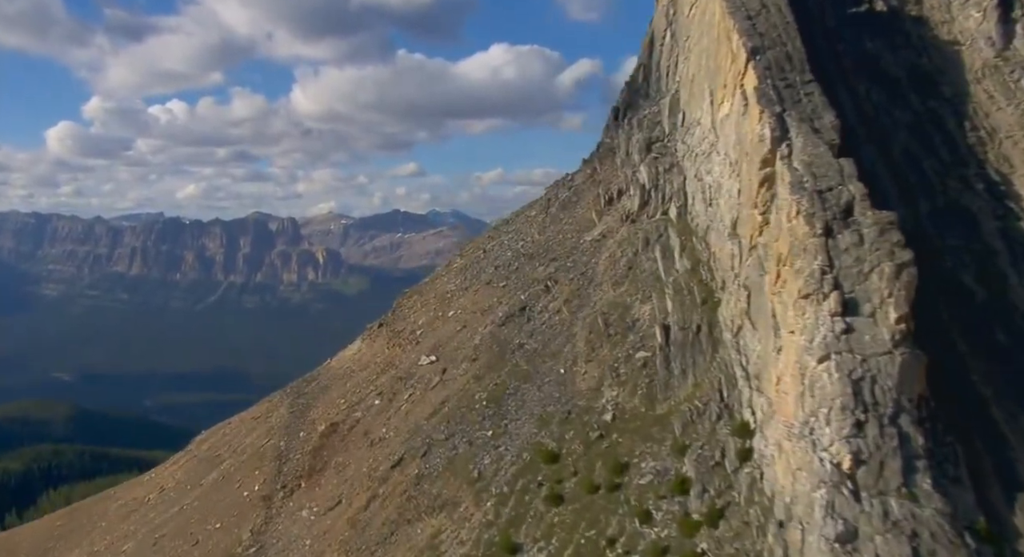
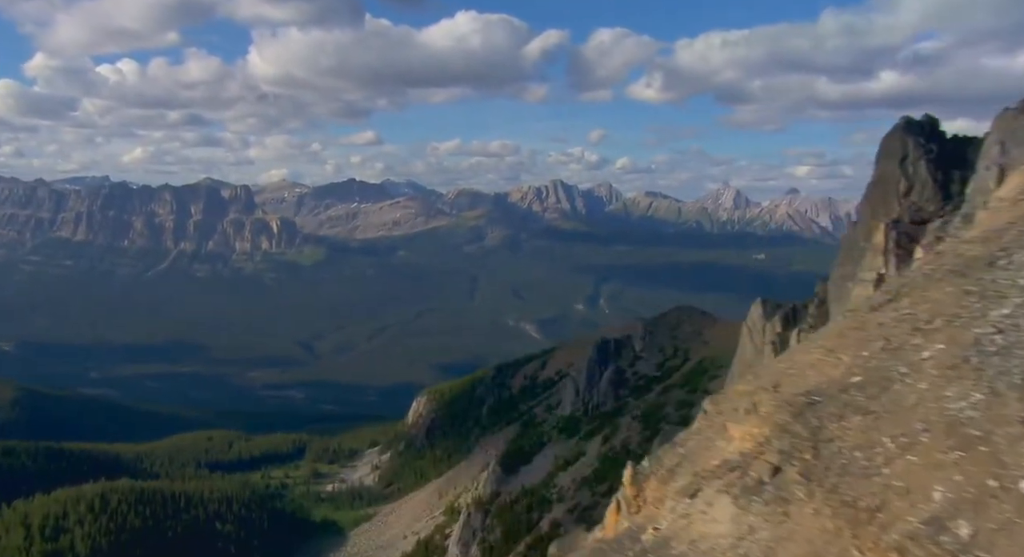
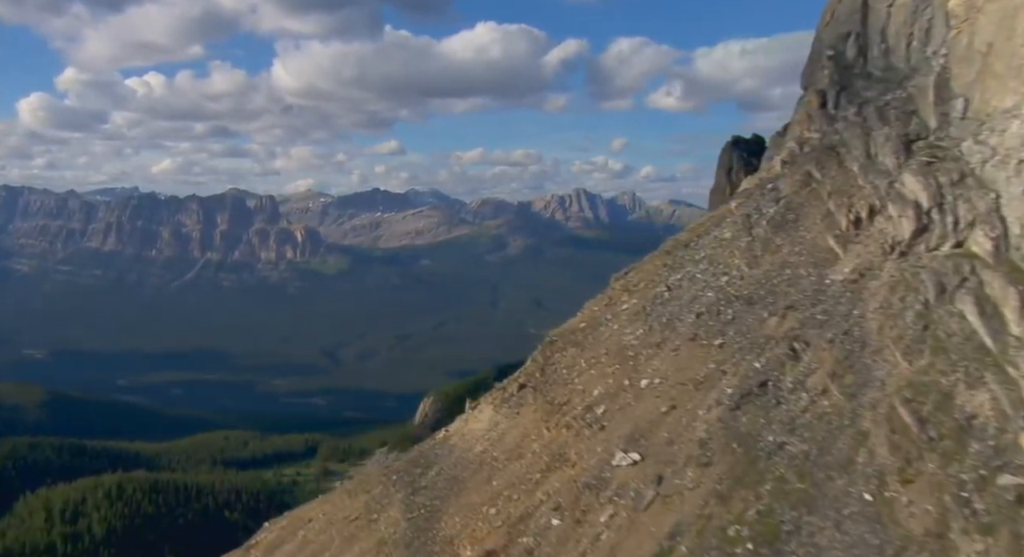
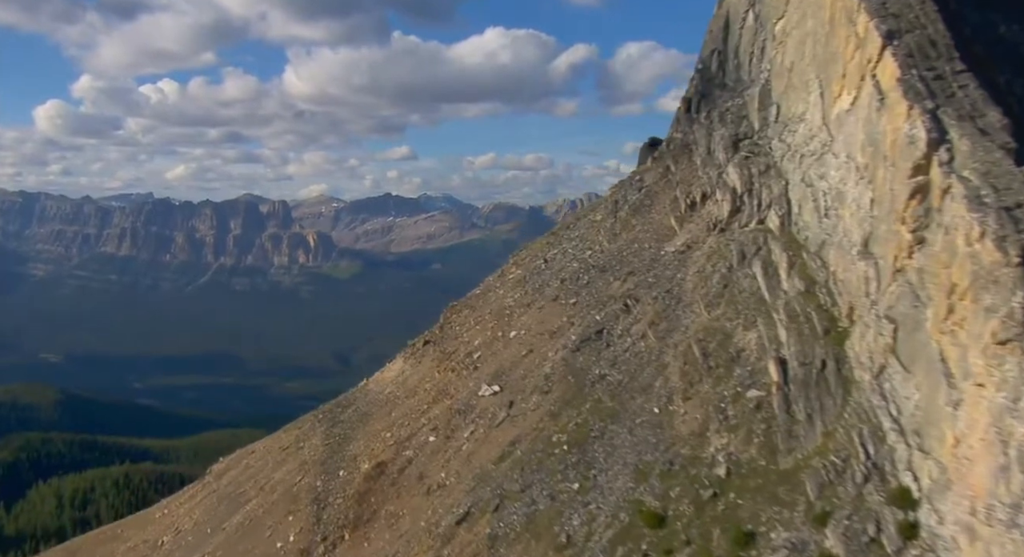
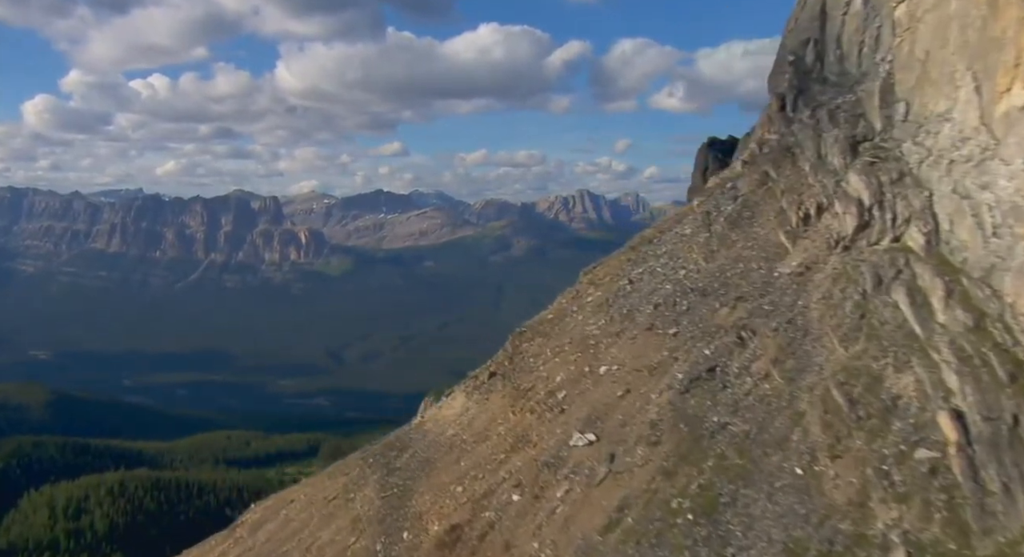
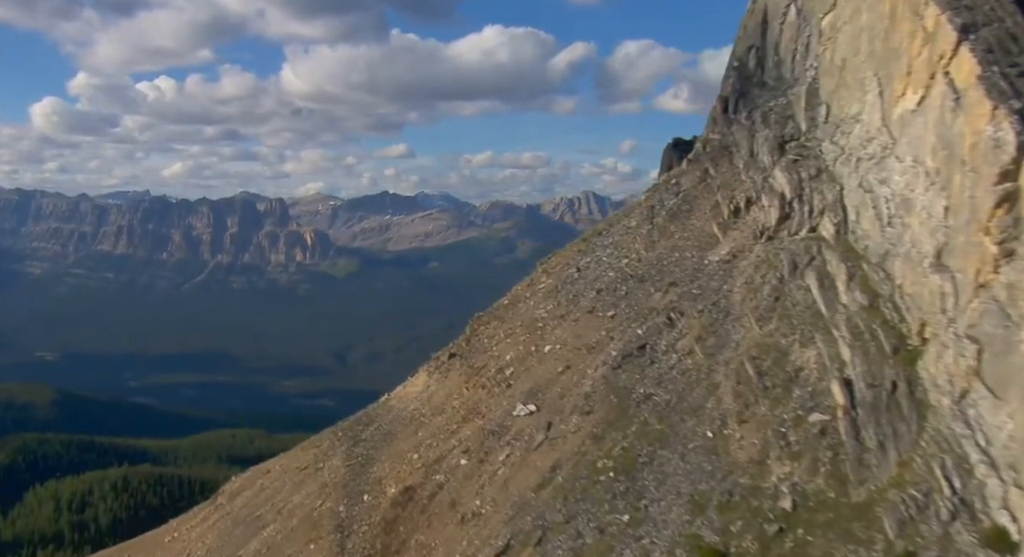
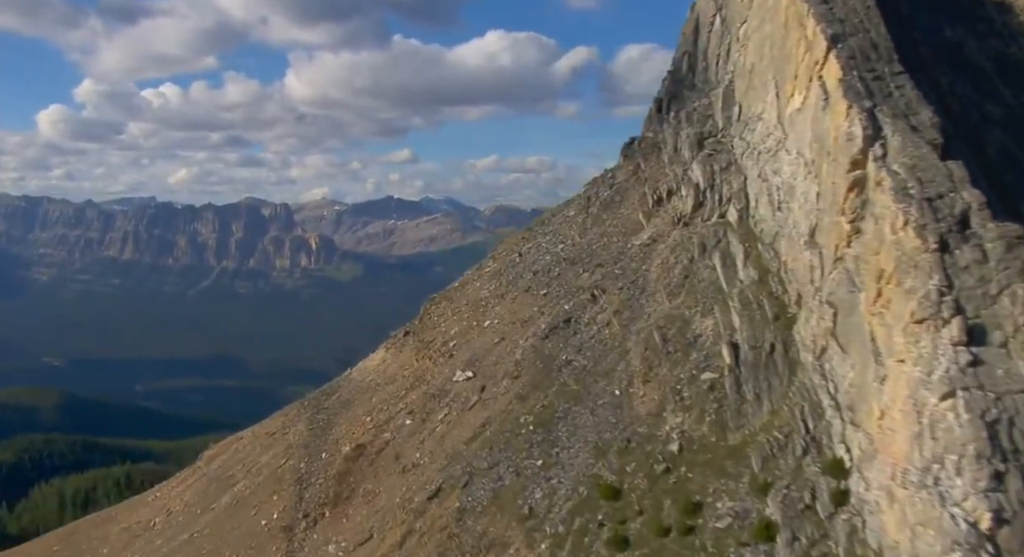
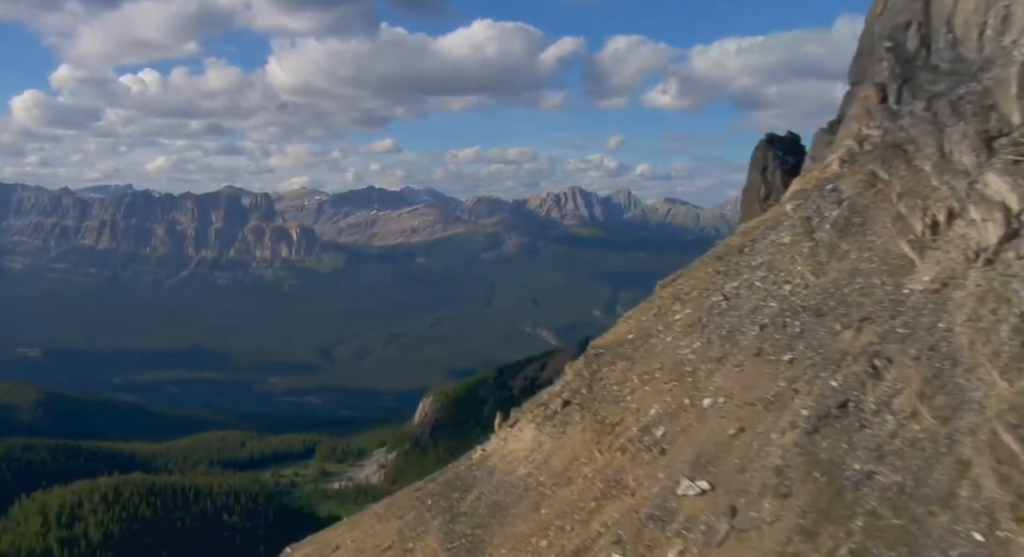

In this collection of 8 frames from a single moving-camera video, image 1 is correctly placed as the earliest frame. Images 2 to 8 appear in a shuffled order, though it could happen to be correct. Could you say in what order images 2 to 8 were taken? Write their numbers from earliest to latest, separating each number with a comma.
7, 4, 6, 5, 3, 8, 2
